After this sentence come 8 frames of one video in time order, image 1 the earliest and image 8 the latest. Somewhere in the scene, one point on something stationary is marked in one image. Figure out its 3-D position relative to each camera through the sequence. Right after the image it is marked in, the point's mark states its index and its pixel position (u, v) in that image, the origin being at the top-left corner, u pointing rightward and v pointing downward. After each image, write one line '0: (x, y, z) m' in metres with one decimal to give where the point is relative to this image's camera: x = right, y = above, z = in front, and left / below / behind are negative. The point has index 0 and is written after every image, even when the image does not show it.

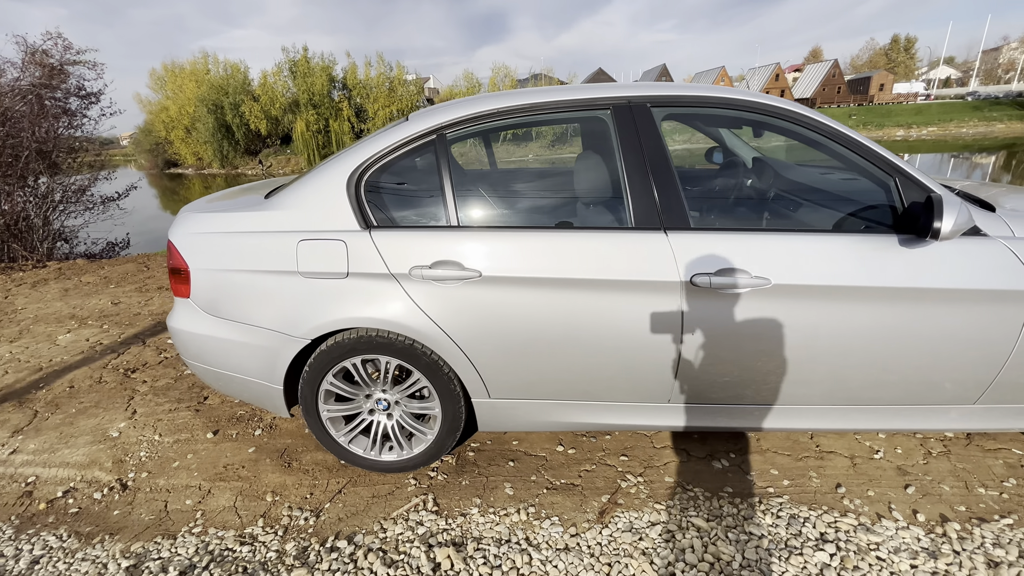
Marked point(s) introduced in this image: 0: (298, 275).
0: (-0.9, +0.1, +2.0) m
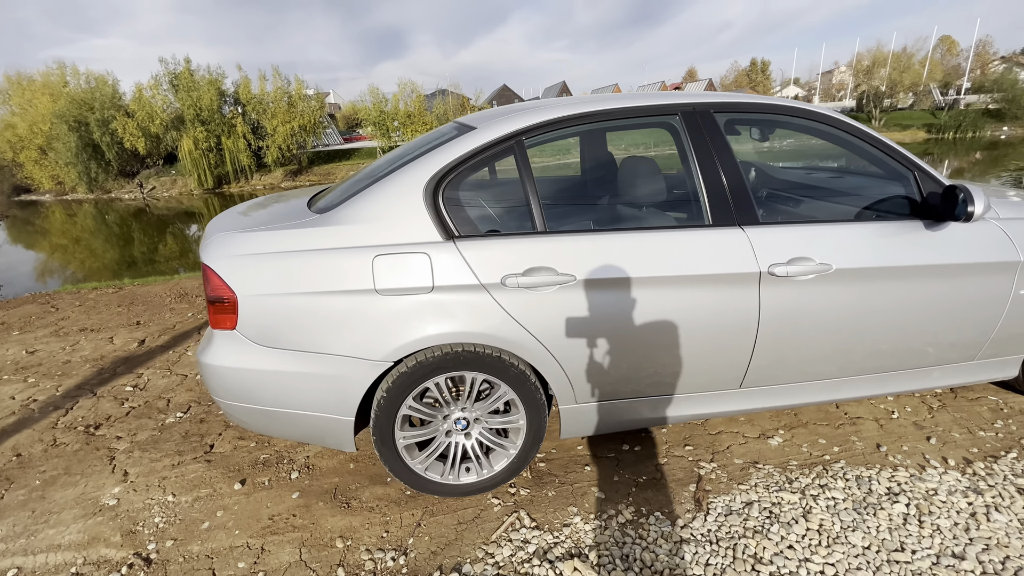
0: (-0.6, 0.0, +1.9) m
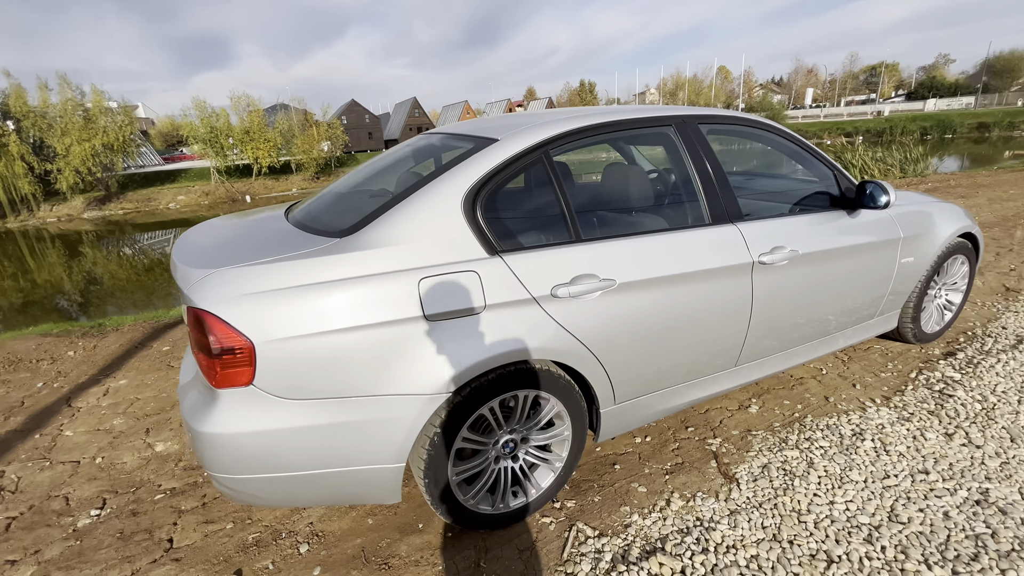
0: (-0.3, -0.1, +1.7) m
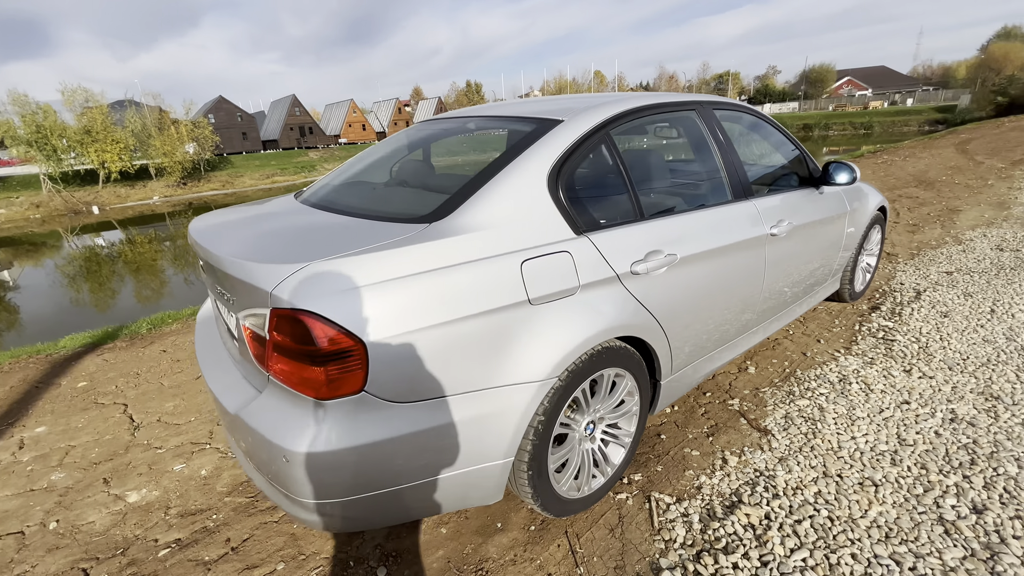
0: (+0.1, -0.1, +1.6) m
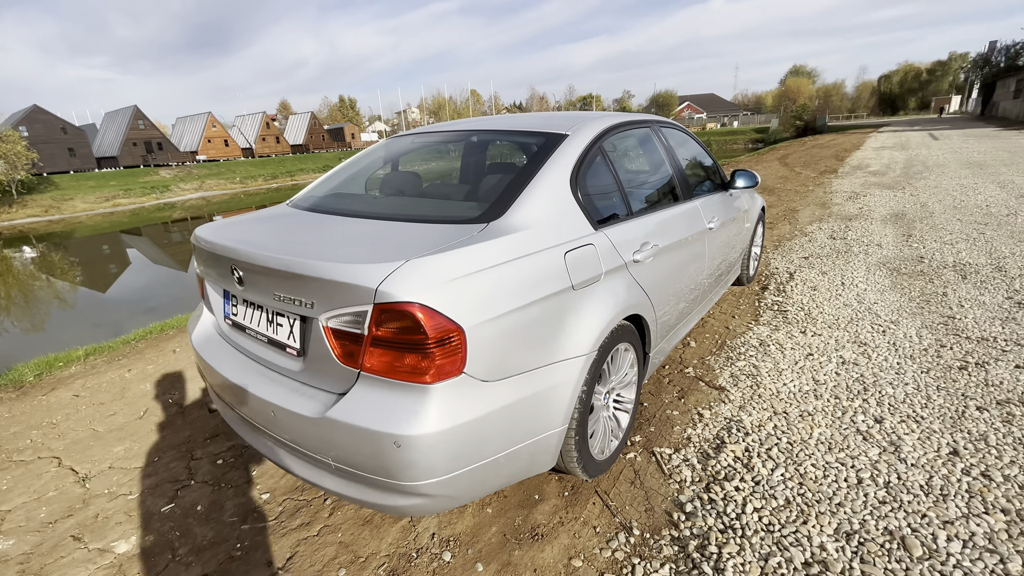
0: (+0.2, 0.0, +1.9) m
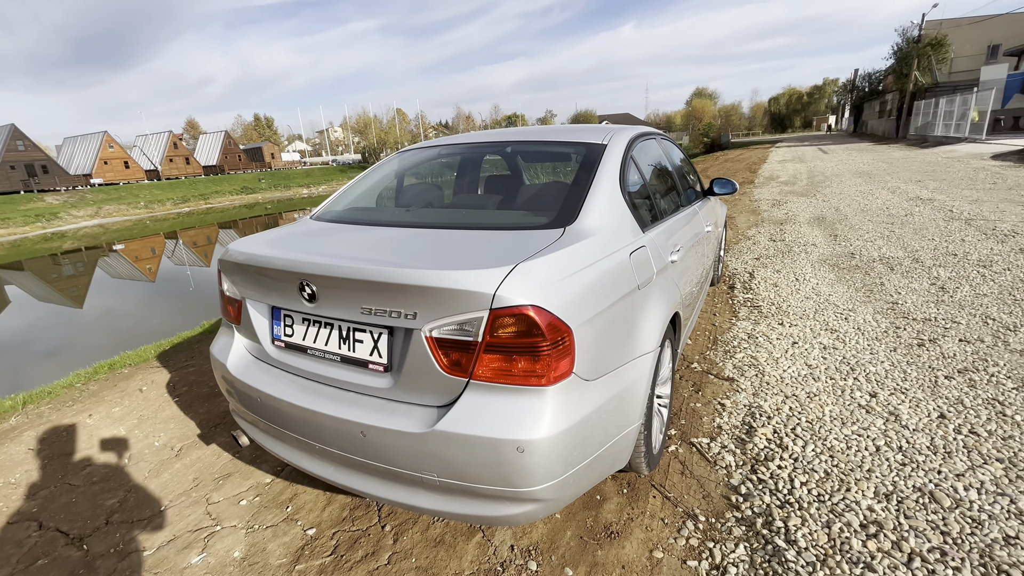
0: (+0.5, 0.0, +2.0) m
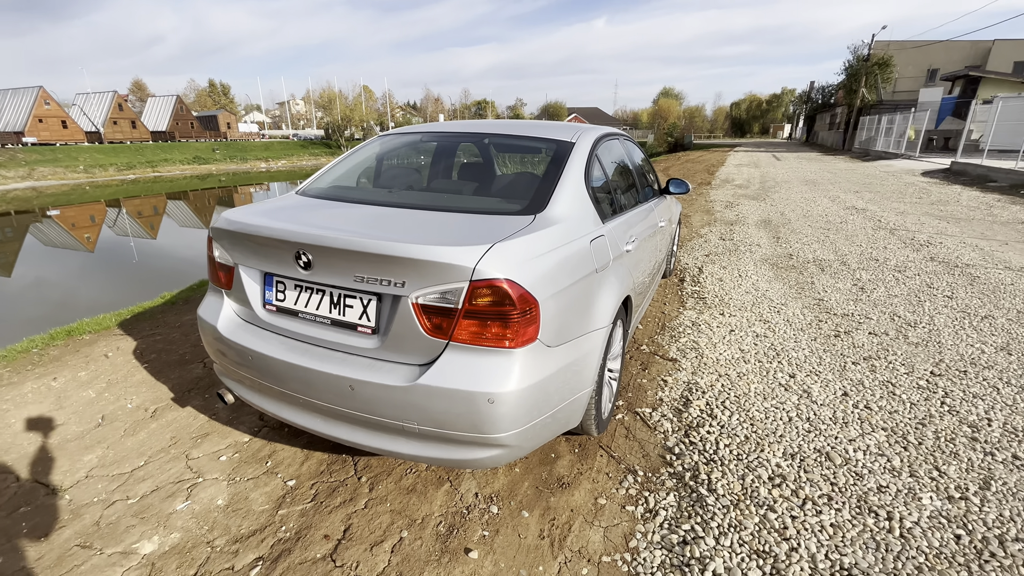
0: (+0.4, +0.1, +2.3) m
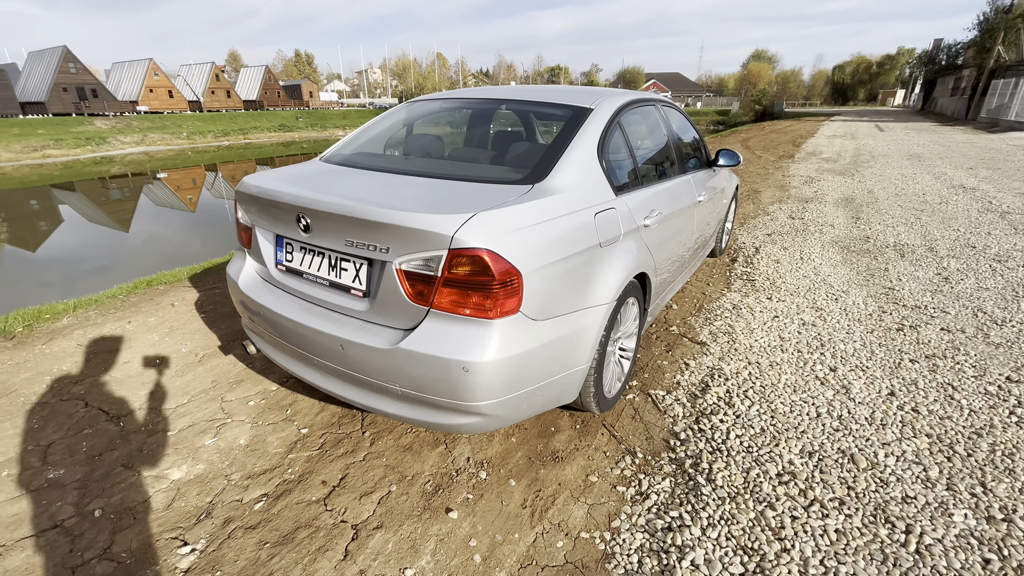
0: (+0.4, +0.2, +2.2) m
